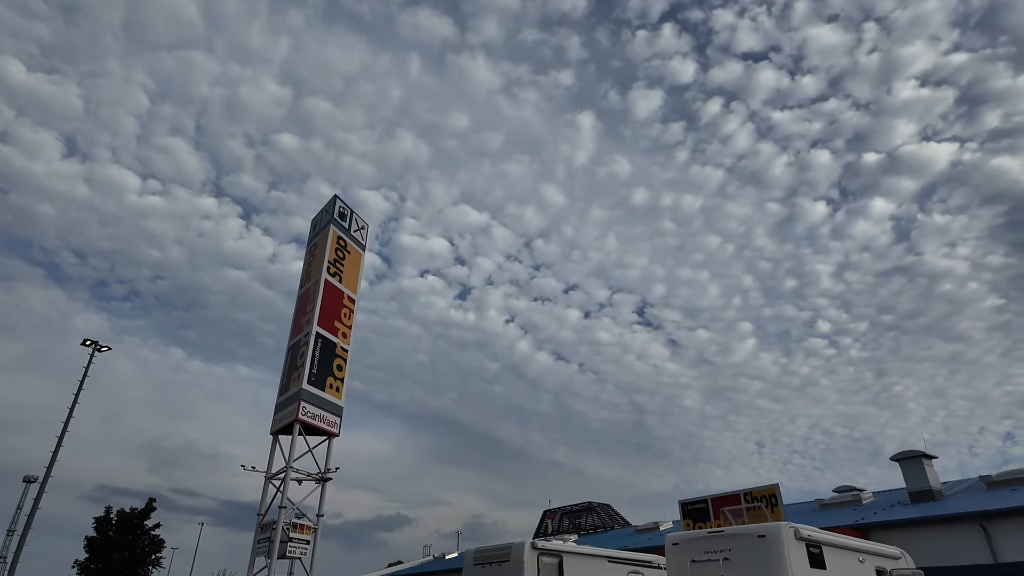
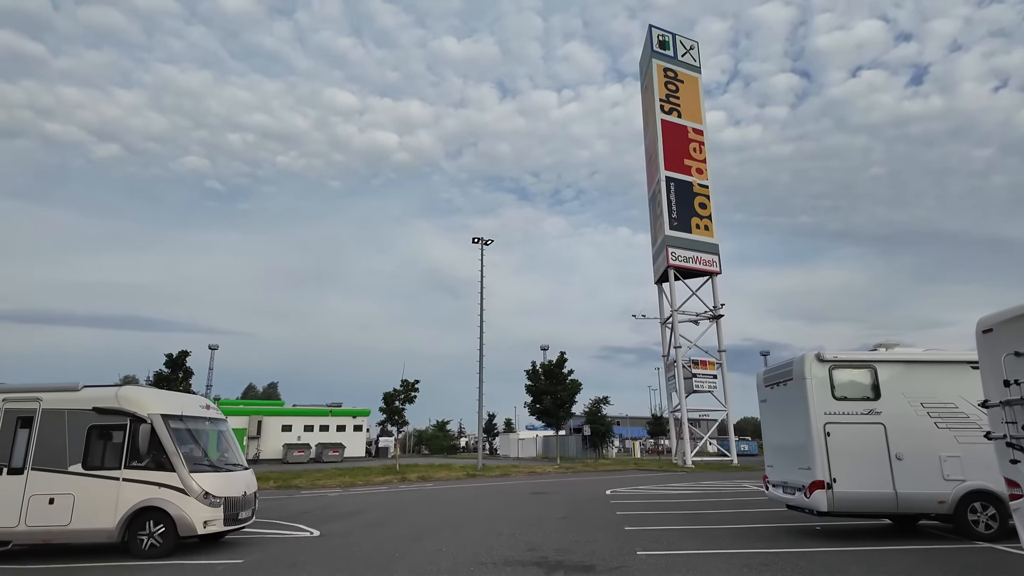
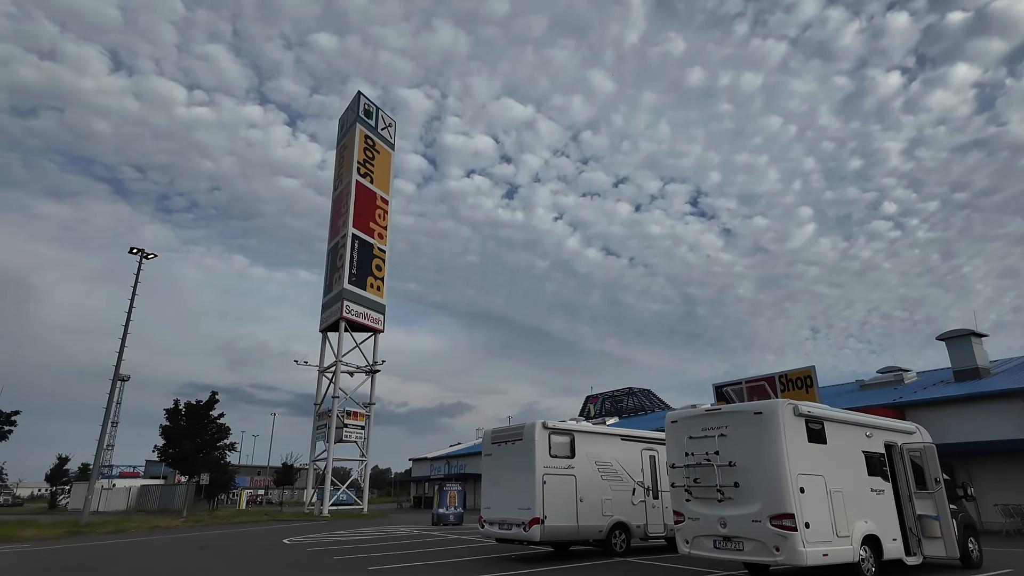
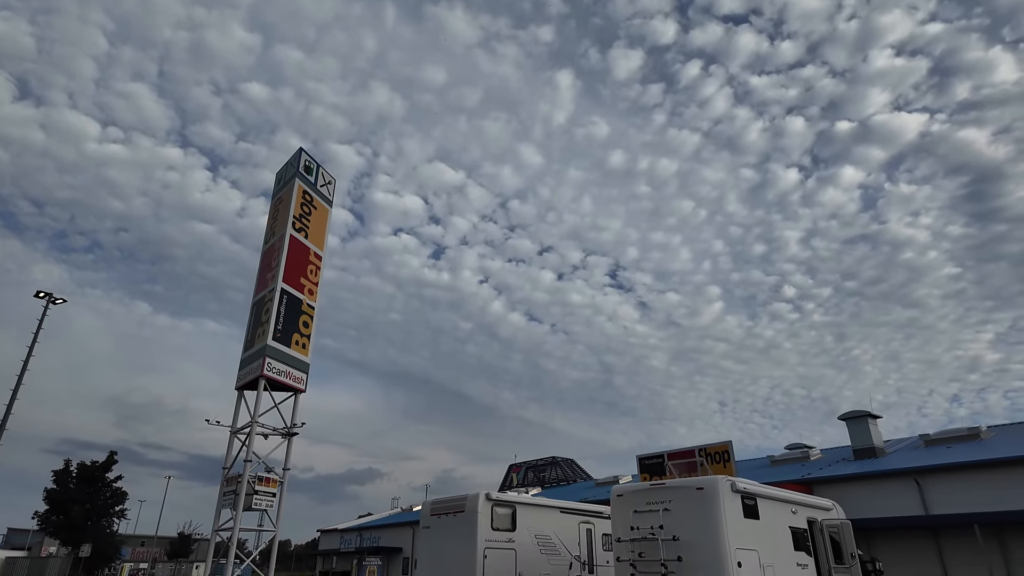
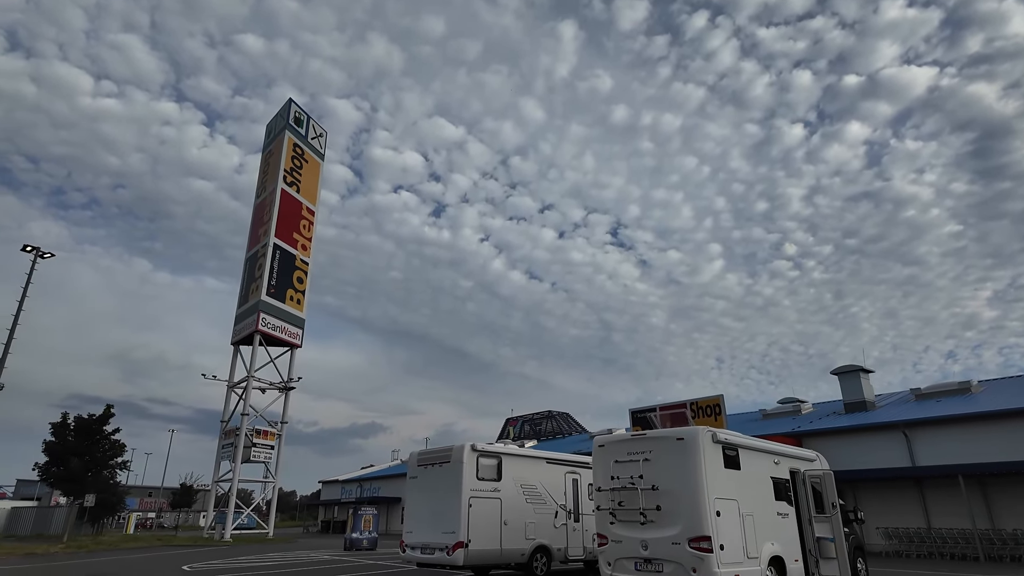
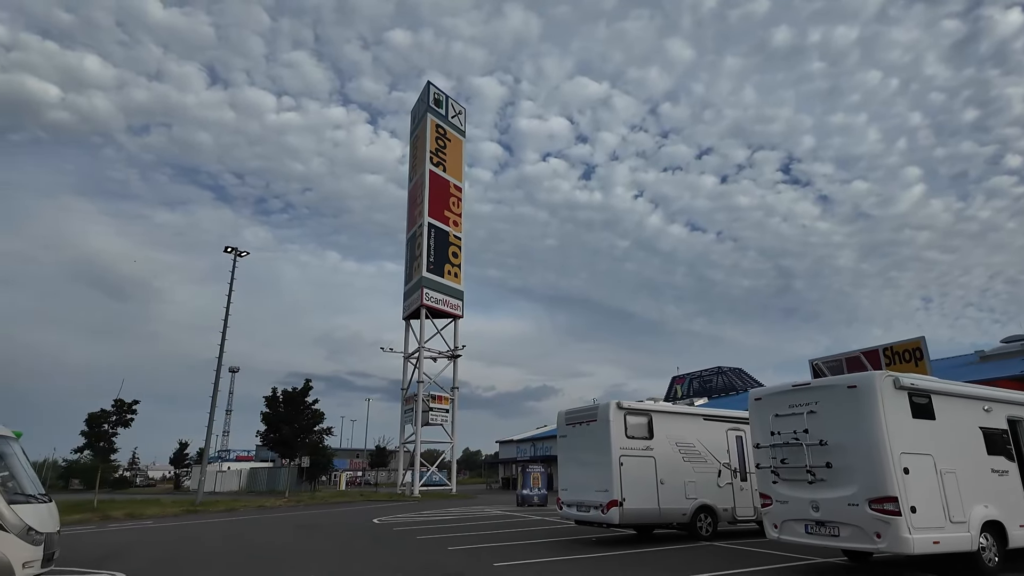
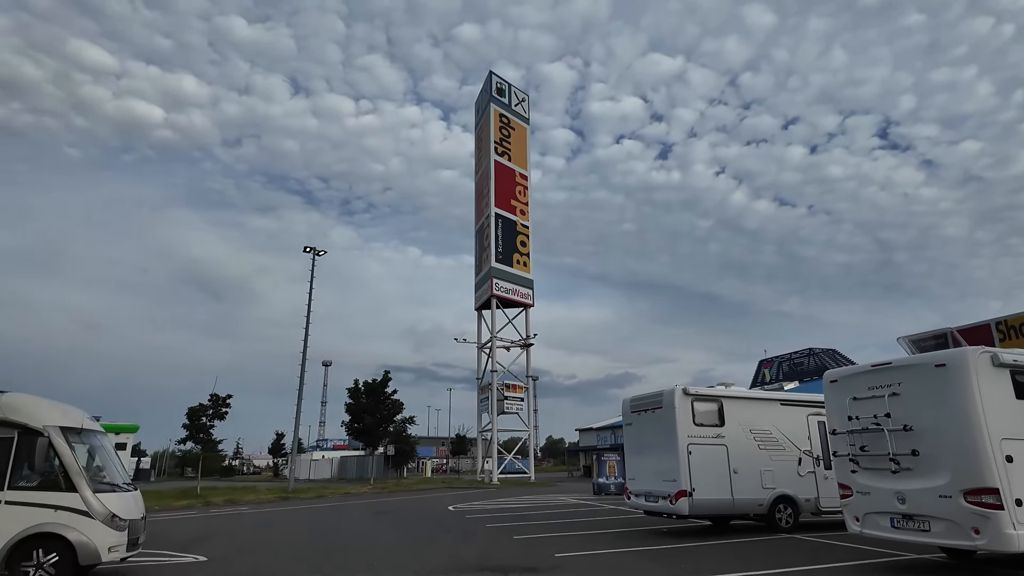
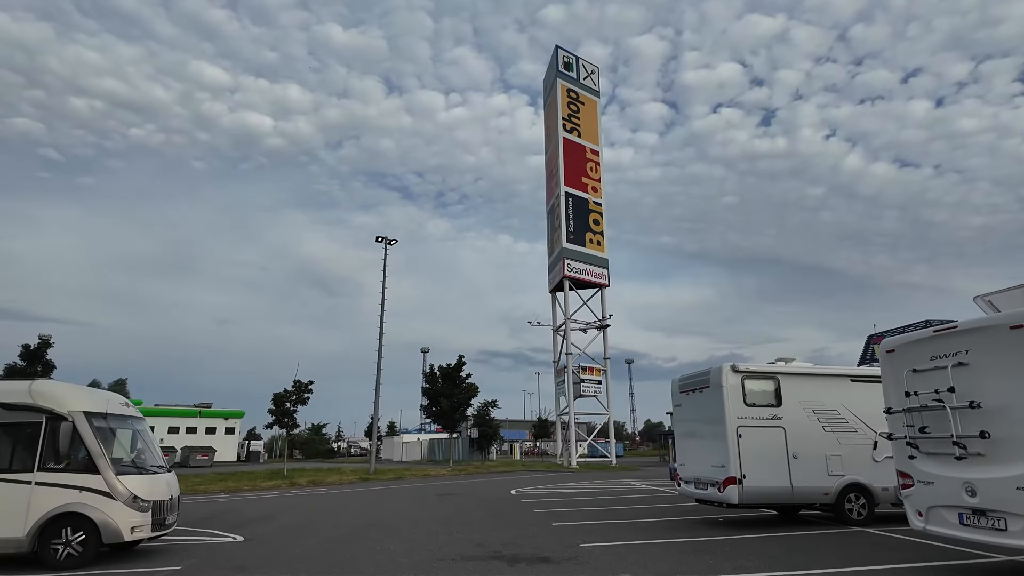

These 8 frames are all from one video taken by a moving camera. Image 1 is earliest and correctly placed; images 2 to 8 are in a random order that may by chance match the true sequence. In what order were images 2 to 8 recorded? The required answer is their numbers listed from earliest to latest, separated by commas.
4, 5, 3, 6, 7, 8, 2
